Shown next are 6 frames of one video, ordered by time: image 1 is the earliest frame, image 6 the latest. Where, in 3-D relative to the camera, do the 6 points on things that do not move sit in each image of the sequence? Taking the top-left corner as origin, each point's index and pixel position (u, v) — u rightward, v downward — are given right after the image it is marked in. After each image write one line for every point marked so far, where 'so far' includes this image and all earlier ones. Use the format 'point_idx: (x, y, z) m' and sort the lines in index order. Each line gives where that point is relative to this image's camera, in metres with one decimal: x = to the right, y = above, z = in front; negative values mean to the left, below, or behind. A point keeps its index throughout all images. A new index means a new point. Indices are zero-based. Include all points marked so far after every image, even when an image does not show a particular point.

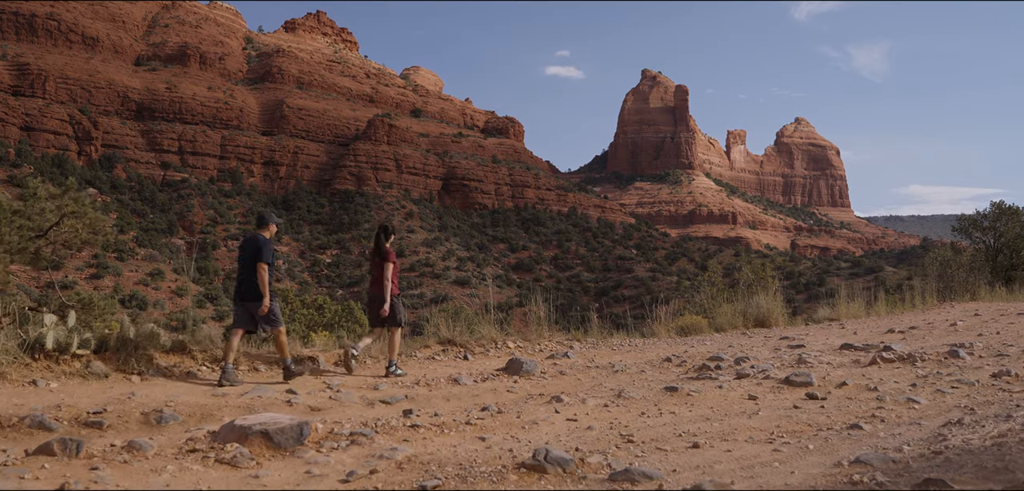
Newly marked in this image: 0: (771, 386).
0: (+2.3, -1.3, +5.5) m
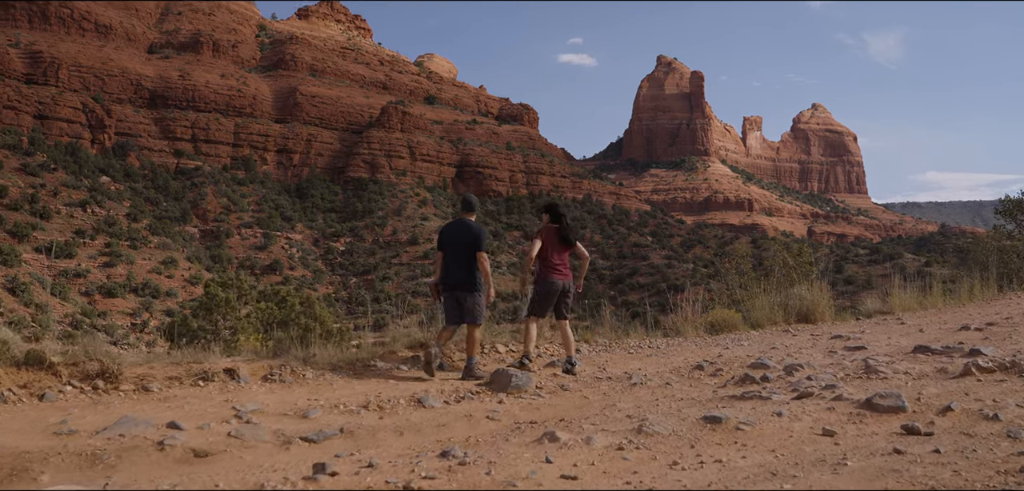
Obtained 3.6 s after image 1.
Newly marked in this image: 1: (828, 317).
0: (+2.2, -1.1, +4.2) m
1: (+4.6, -1.0, +9.3) m
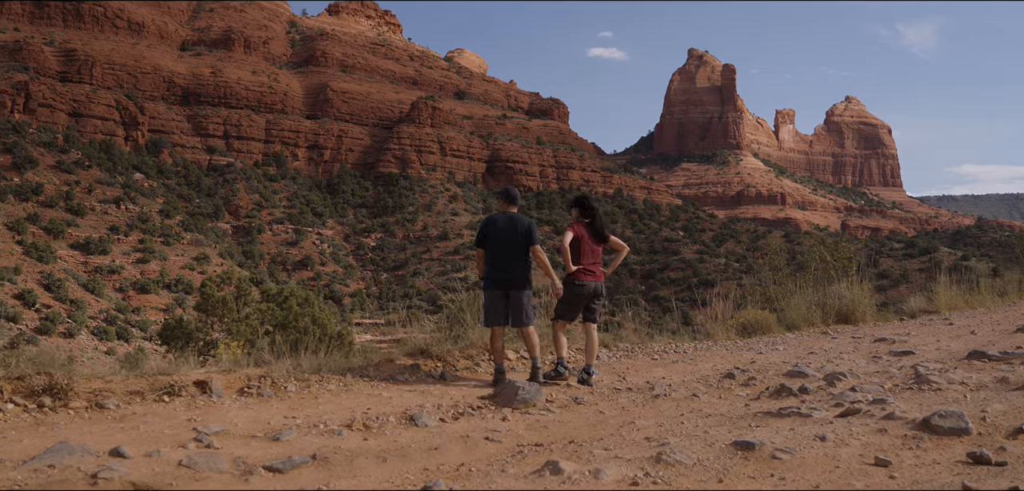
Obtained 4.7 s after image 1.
0: (+2.3, -1.1, +3.6) m
1: (+4.9, -1.0, +8.6) m
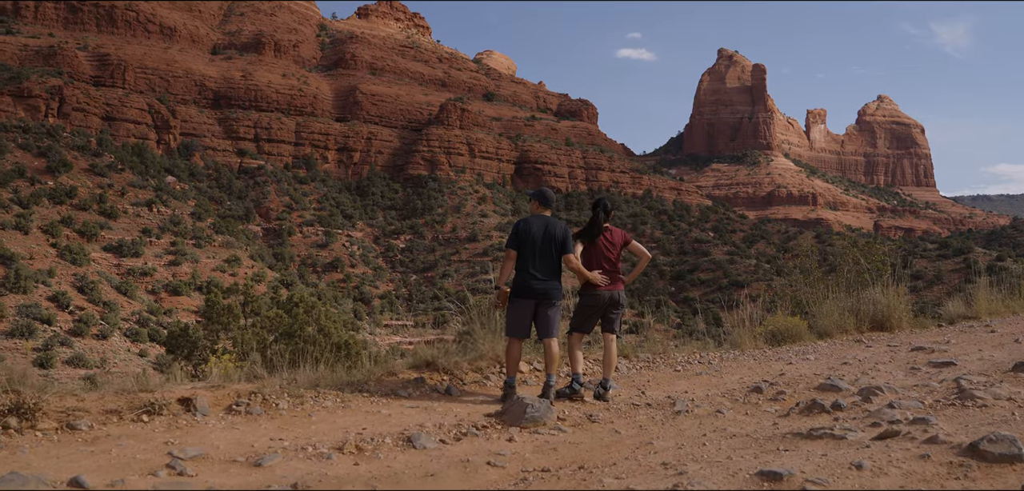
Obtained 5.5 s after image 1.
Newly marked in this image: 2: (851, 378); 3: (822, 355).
0: (+2.3, -1.1, +3.3) m
1: (+5.1, -1.0, +8.2) m
2: (+2.9, -1.2, +5.5) m
3: (+3.3, -1.2, +6.7) m
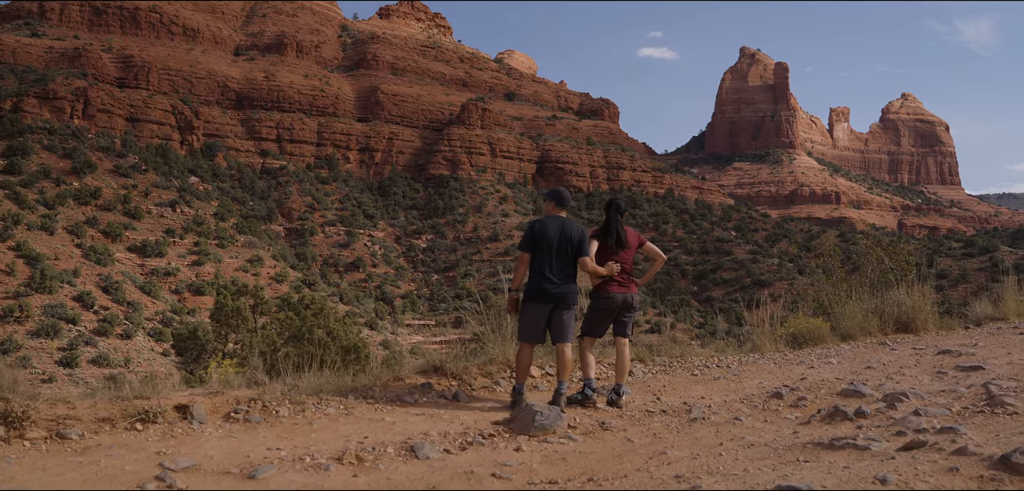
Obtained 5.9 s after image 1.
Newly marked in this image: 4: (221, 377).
0: (+2.3, -1.1, +3.1) m
1: (+5.3, -1.0, +7.9) m
2: (+3.0, -1.2, +5.3) m
3: (+3.4, -1.2, +6.4) m
4: (-1.7, -0.8, +3.7) m
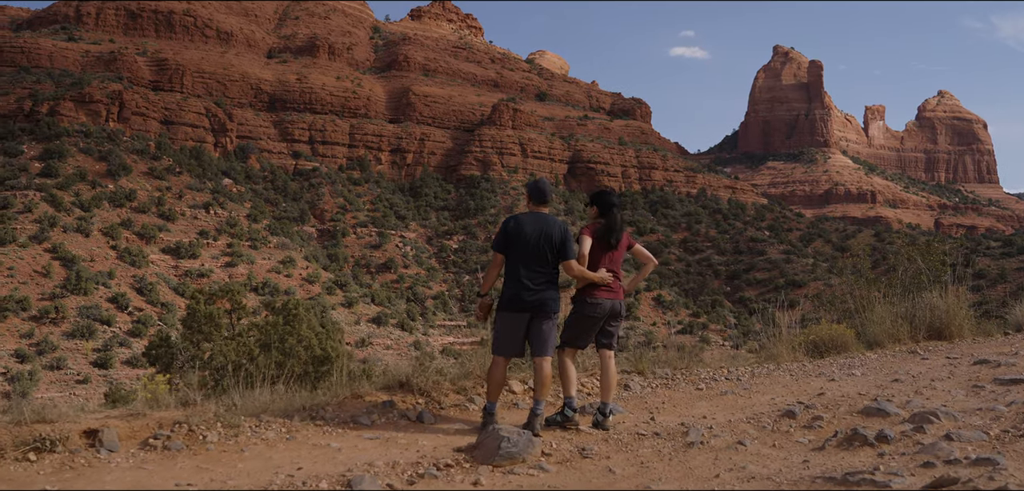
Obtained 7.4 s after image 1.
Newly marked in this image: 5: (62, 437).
0: (+2.1, -1.2, +2.6) m
1: (+5.2, -1.0, +7.2) m
2: (+2.9, -1.2, +4.7) m
3: (+3.4, -1.2, +5.9) m
4: (-1.9, -0.8, +3.4) m
5: (-1.9, -0.8, +2.7) m
